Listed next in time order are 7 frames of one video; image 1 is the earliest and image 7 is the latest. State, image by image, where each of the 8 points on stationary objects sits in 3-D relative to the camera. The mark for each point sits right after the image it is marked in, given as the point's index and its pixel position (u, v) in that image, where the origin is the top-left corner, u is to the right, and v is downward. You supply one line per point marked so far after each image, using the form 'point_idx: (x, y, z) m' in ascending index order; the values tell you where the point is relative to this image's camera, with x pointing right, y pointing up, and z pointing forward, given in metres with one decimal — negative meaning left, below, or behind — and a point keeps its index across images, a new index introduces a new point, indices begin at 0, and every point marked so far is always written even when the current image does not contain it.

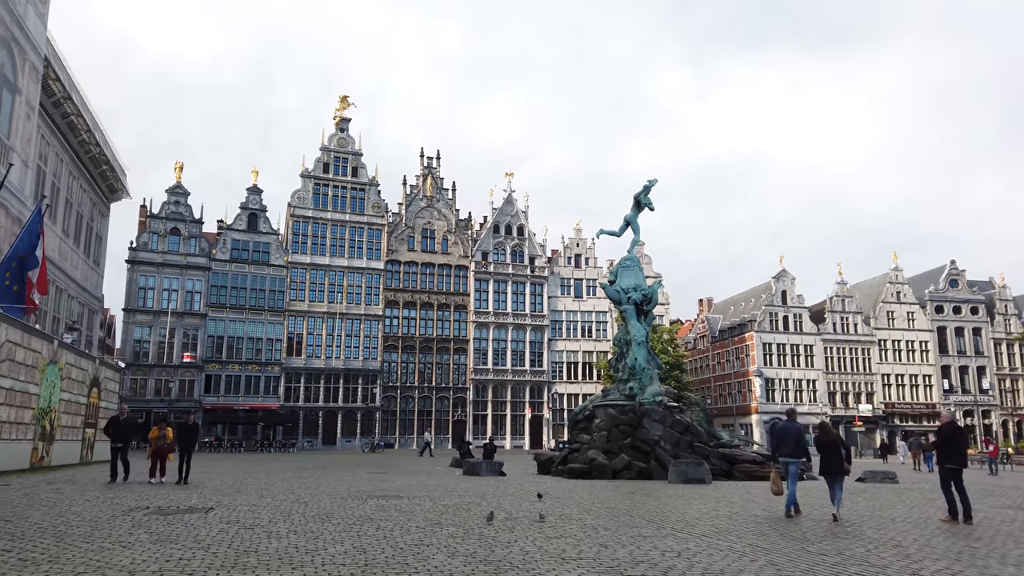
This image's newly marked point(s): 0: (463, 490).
0: (-0.9, -3.9, +13.9) m
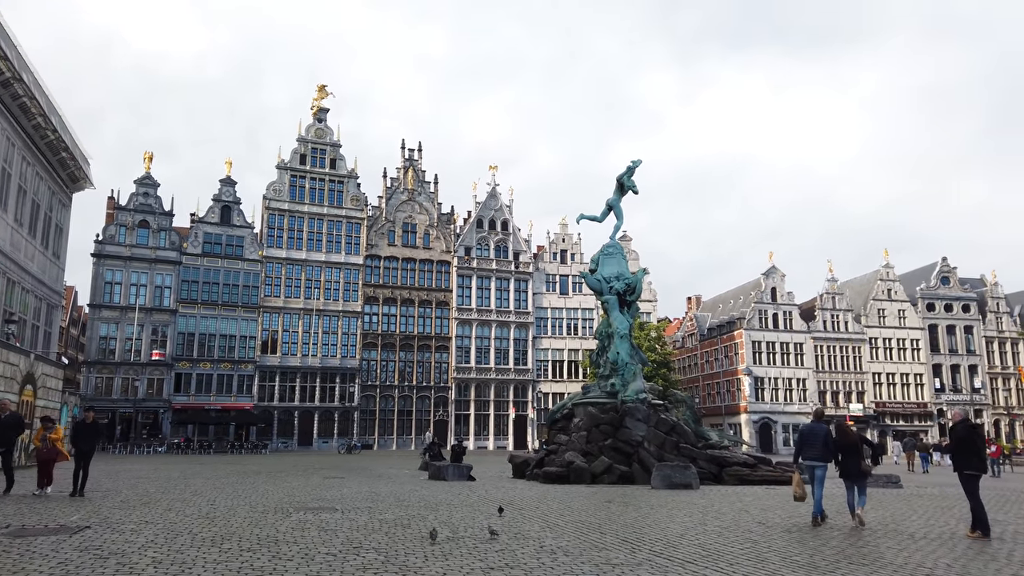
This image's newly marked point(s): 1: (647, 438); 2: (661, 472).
0: (-1.6, -3.5, +12.2) m
1: (+3.4, -3.8, +18.5) m
2: (+3.2, -4.0, +15.7) m
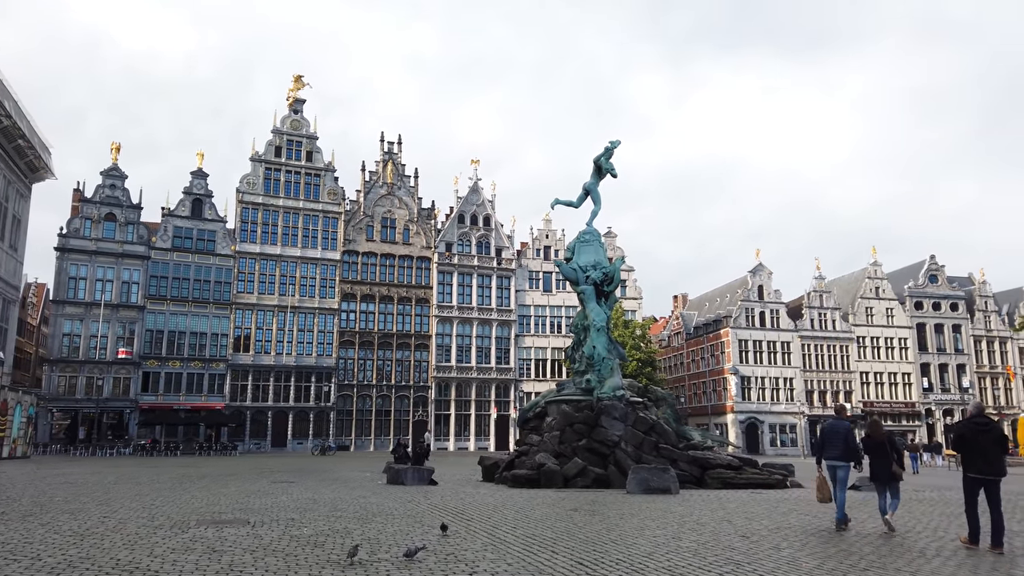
0: (-2.3, -3.3, +10.8) m
1: (+2.6, -3.5, +17.1) m
2: (+2.5, -3.7, +14.4) m
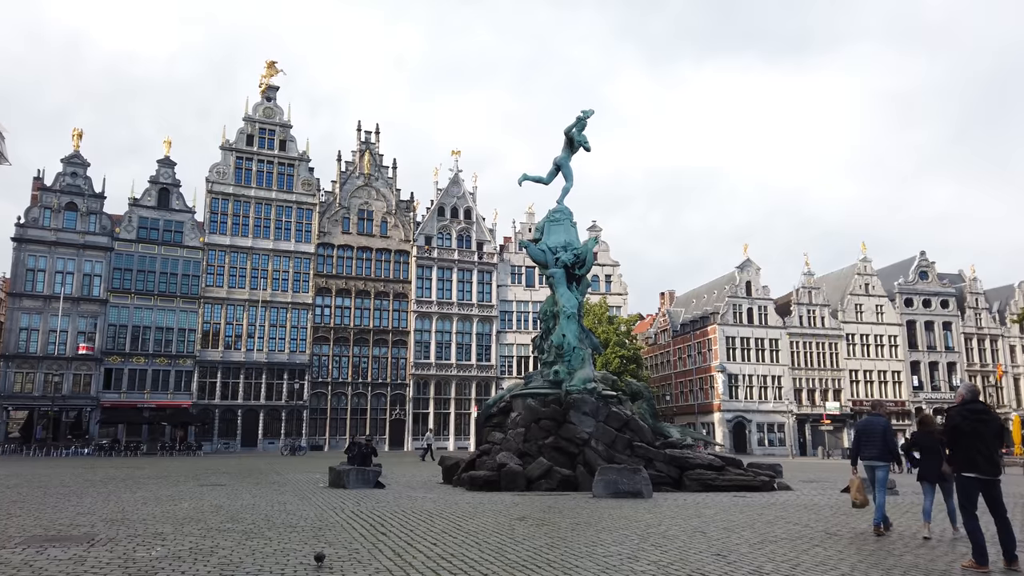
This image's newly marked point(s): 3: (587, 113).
0: (-3.1, -2.8, +9.0) m
1: (+1.8, -3.1, +15.4) m
2: (+1.6, -3.3, +12.7) m
3: (+1.9, +4.4, +18.2) m
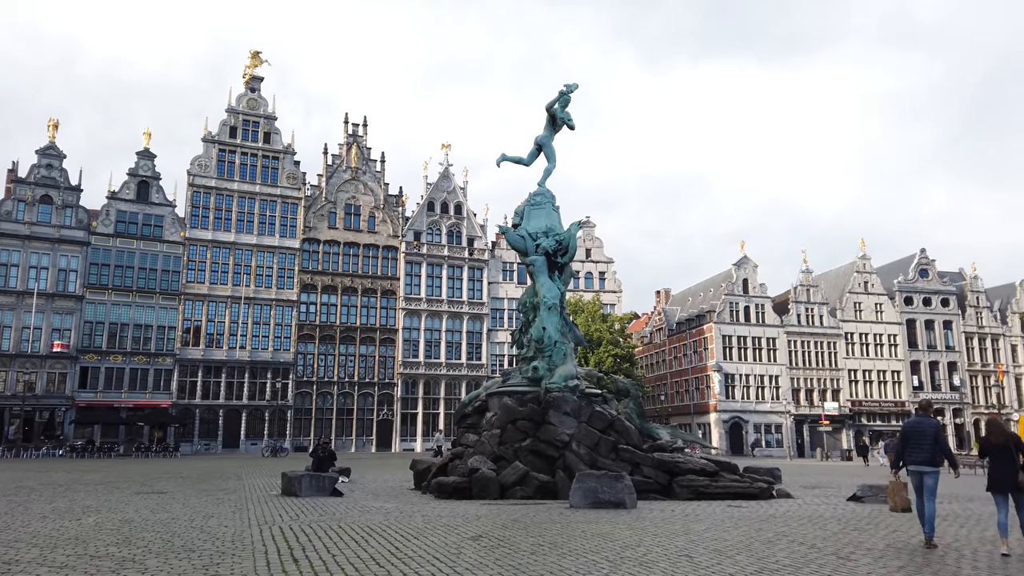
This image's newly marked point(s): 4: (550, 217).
0: (-3.6, -2.6, +7.6) m
1: (+1.2, -2.9, +14.0) m
2: (+1.1, -3.1, +11.3) m
3: (+1.4, +4.6, +16.9) m
4: (+0.9, +1.7, +17.6) m
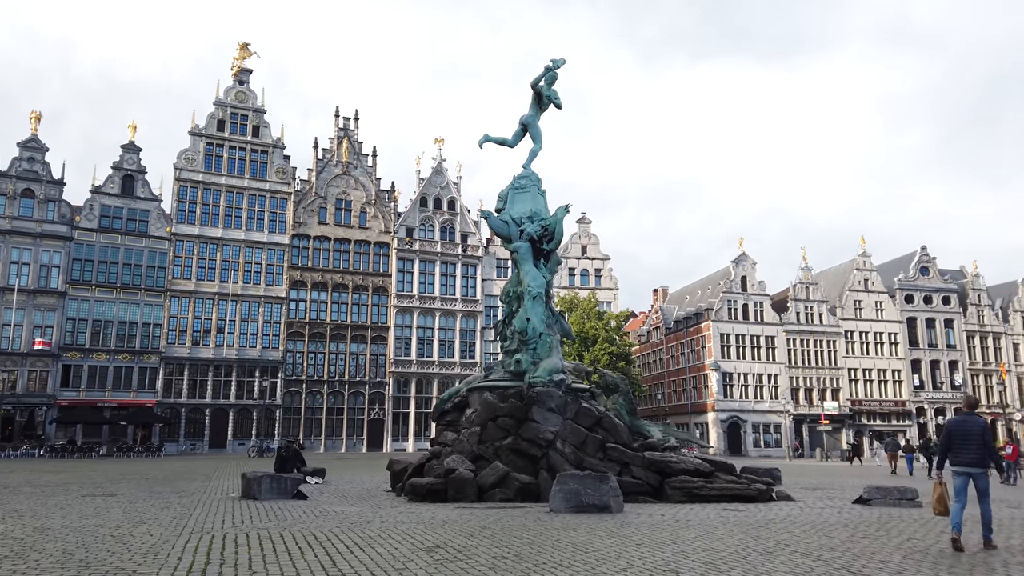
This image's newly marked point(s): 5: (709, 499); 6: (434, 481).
0: (-3.9, -2.3, +6.6) m
1: (+0.9, -2.7, +13.0) m
2: (+0.8, -2.8, +10.3) m
3: (+1.0, +4.9, +15.9) m
4: (+0.6, +1.9, +16.6) m
5: (+3.3, -3.6, +12.3) m
6: (-1.3, -3.3, +12.2) m
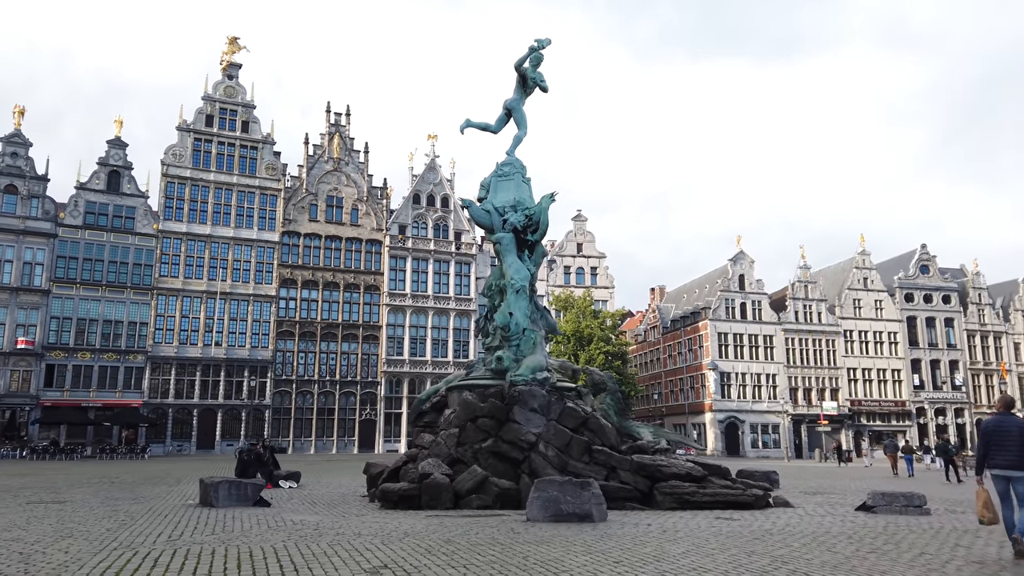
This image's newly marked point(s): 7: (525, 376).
0: (-4.2, -2.2, +5.8) m
1: (+0.5, -2.5, +12.2) m
2: (+0.4, -2.7, +9.5) m
3: (+0.6, +5.0, +15.0) m
4: (+0.2, +2.0, +15.7) m
5: (+3.0, -3.4, +11.5) m
6: (-1.7, -3.1, +11.4) m
7: (+0.3, -1.6, +13.3) m
